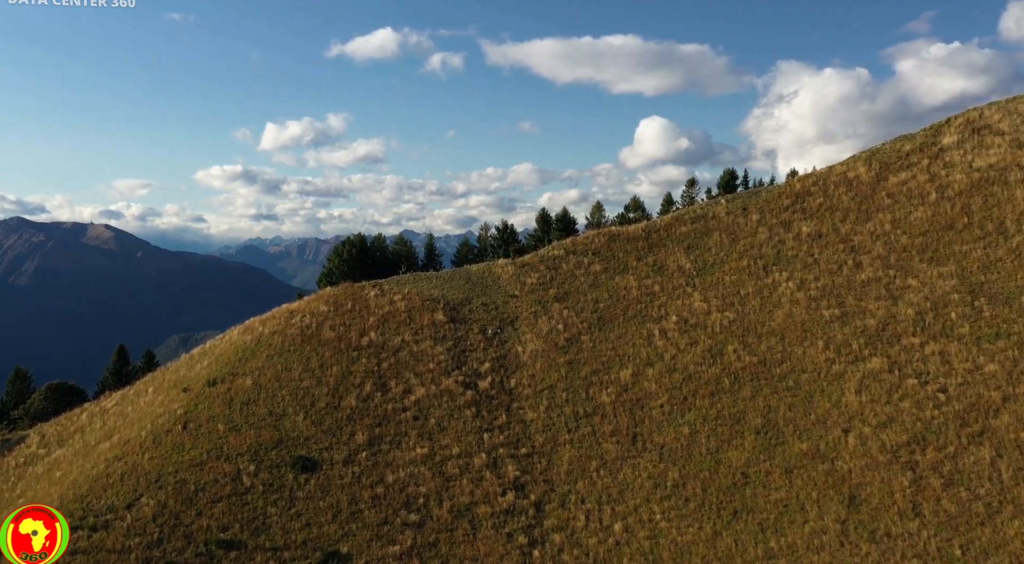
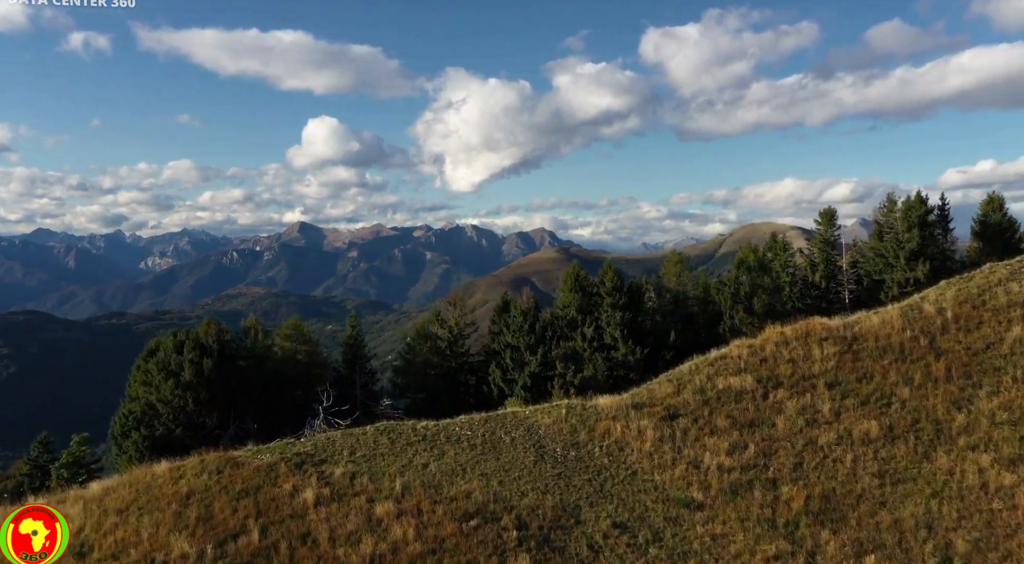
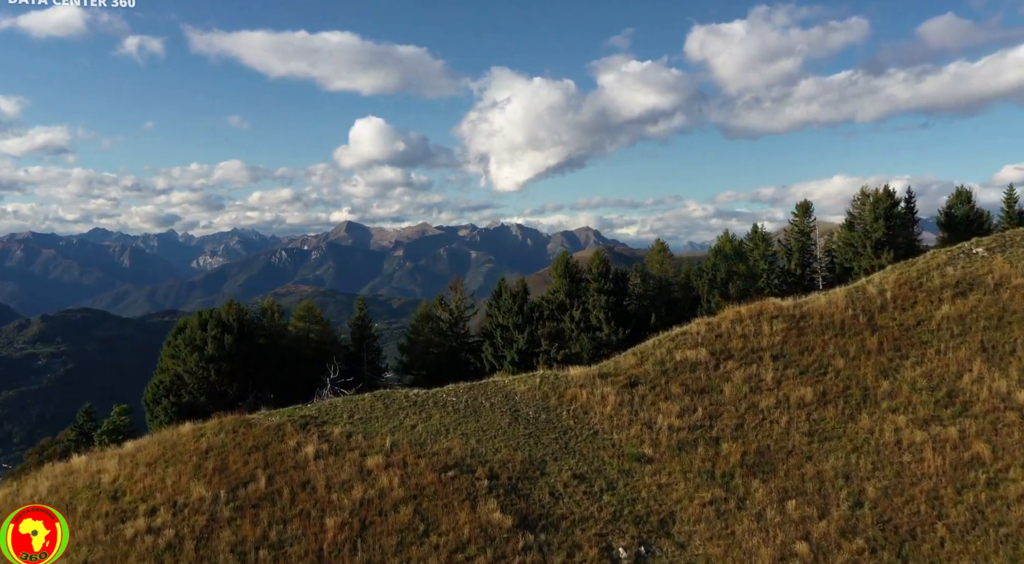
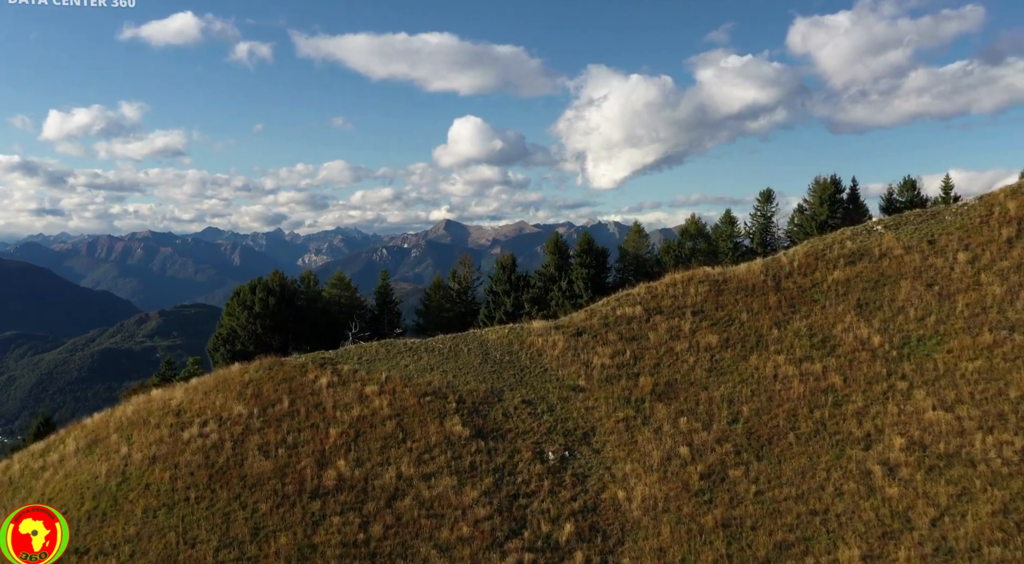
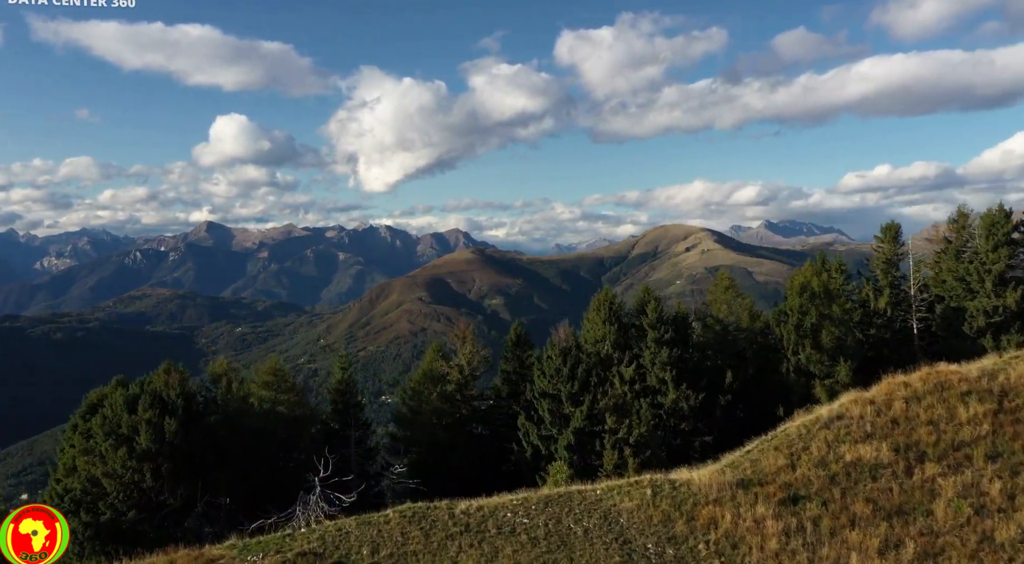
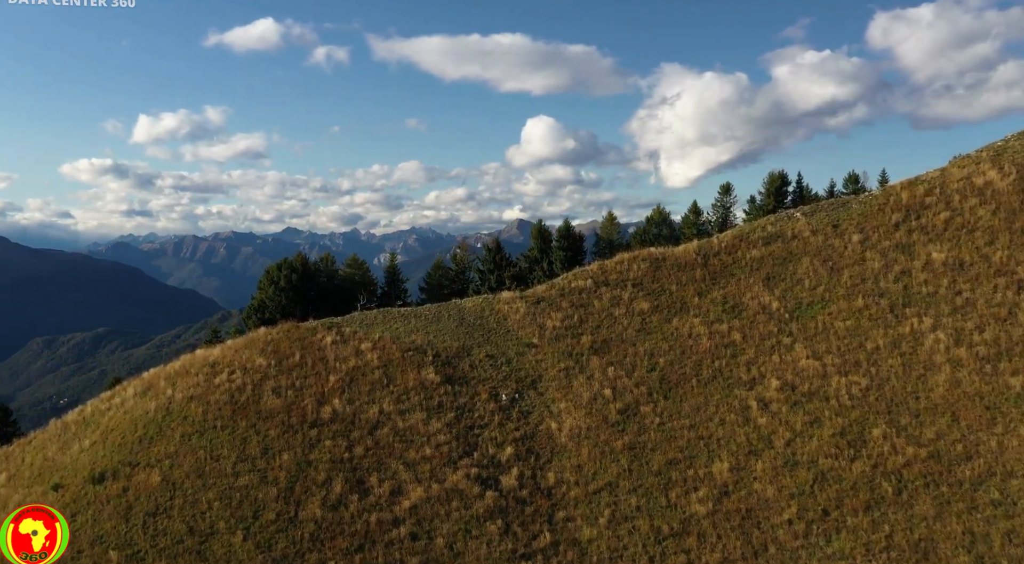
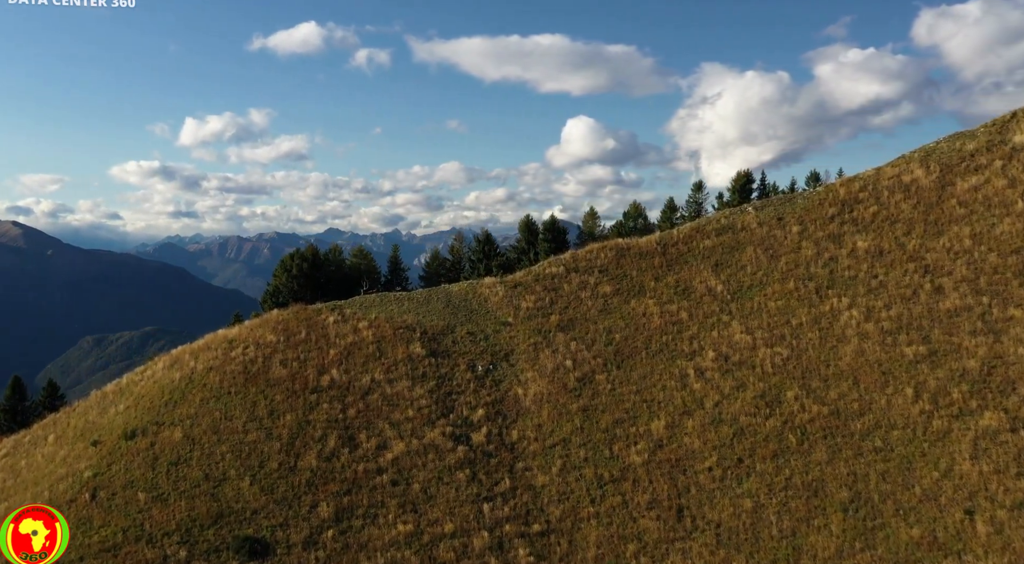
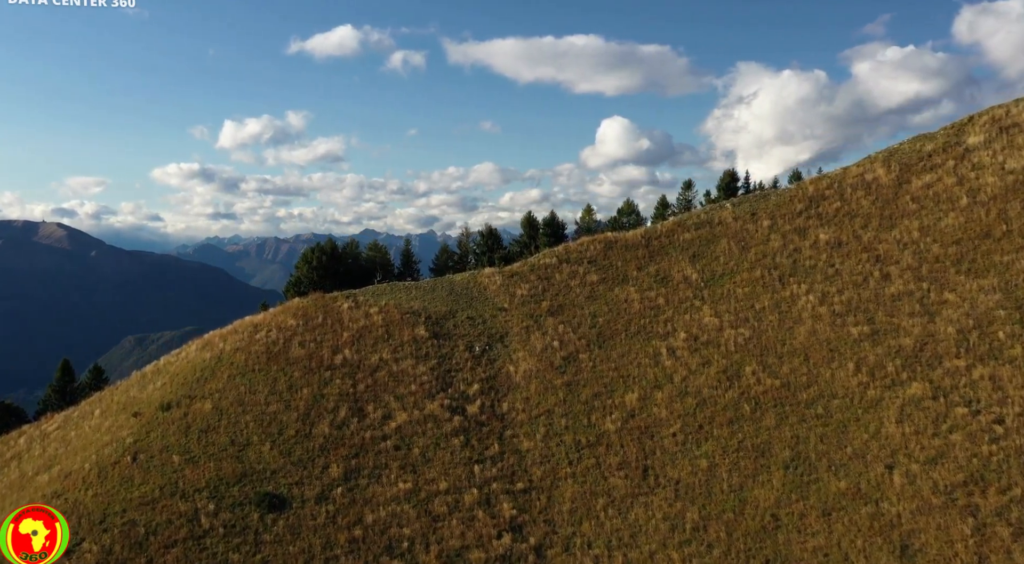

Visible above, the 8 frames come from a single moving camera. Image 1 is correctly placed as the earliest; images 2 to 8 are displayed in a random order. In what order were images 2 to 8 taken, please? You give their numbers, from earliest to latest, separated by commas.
8, 7, 6, 4, 3, 2, 5
